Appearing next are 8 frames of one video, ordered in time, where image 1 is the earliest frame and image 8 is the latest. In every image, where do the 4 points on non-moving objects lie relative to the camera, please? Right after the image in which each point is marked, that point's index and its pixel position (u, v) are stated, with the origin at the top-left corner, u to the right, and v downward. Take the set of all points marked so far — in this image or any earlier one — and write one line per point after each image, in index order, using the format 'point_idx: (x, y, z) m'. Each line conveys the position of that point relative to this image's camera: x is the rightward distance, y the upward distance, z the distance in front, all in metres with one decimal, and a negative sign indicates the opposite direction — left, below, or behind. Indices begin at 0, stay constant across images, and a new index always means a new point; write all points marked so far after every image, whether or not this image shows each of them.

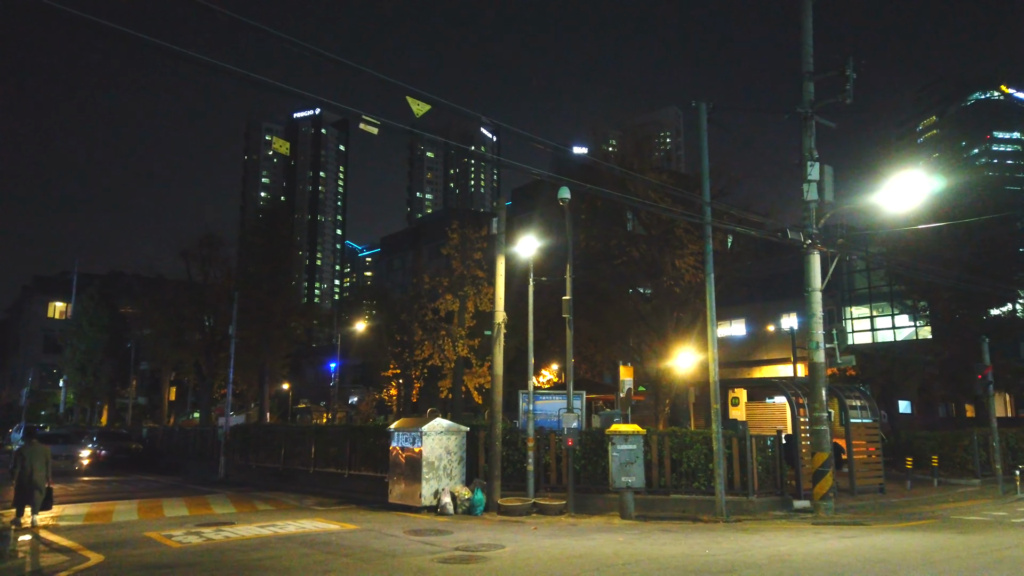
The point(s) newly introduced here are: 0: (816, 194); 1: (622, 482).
0: (+7.5, +2.3, +18.5) m
1: (+2.4, -4.3, +16.7) m
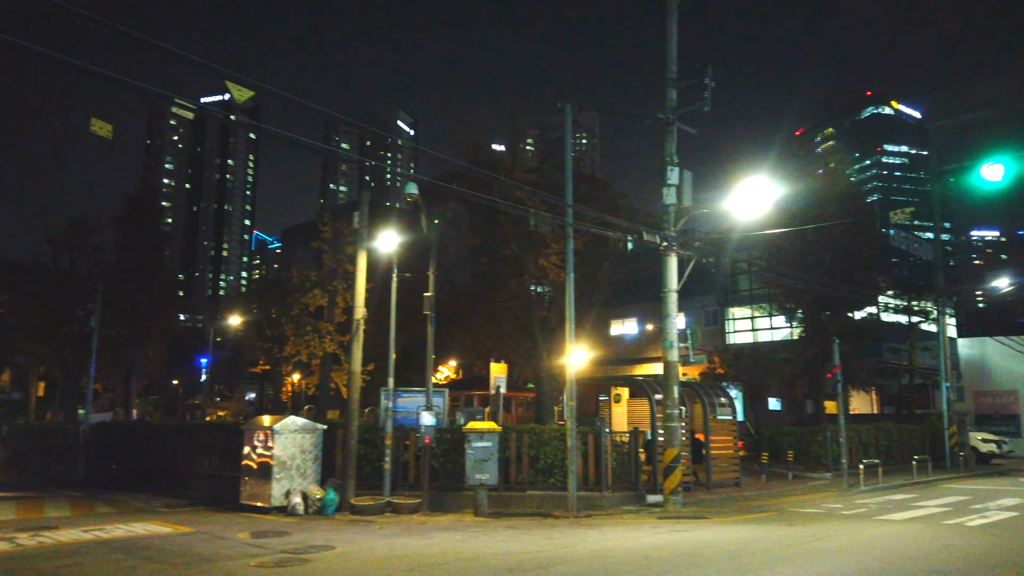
0: (+4.2, +2.3, +19.1) m
1: (-0.8, -4.2, +16.7) m
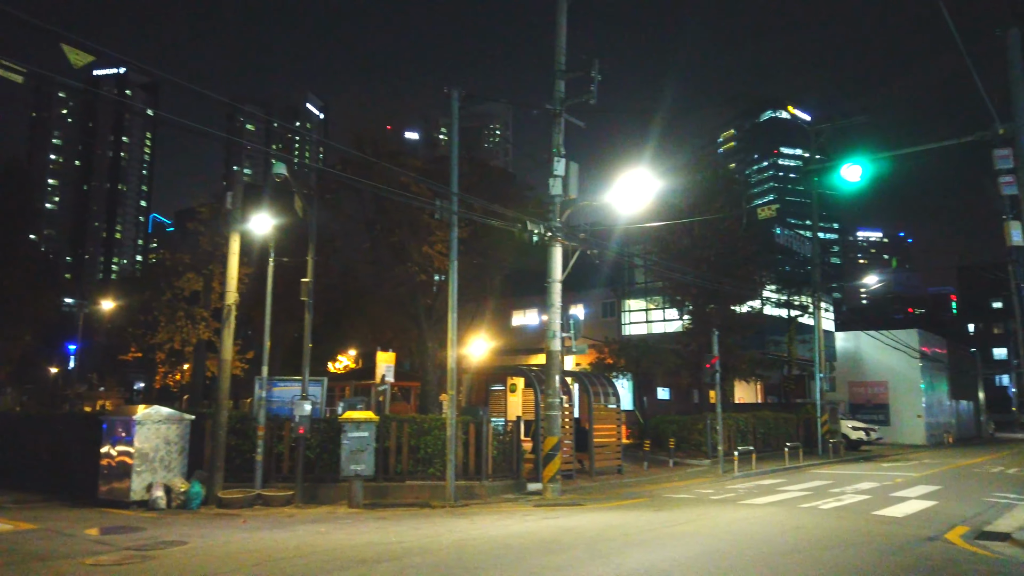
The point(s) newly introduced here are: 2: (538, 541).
0: (+1.3, +2.5, +19.2) m
1: (-3.5, -3.9, +16.3) m
2: (+0.3, -3.7, +11.0) m
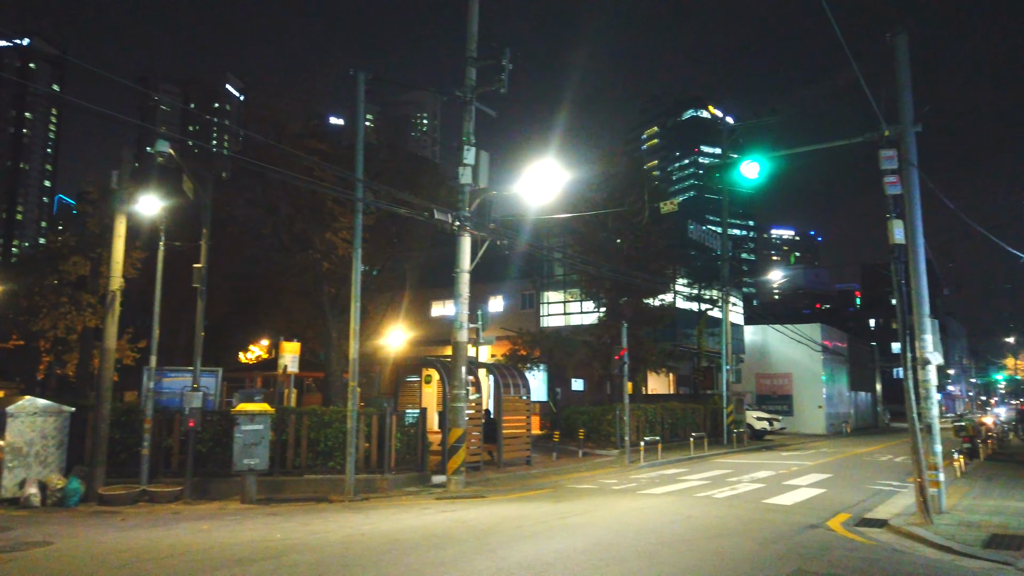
0: (-1.0, +2.8, +19.0) m
1: (-5.6, -3.7, +15.7) m
2: (-1.2, -3.6, +10.8) m
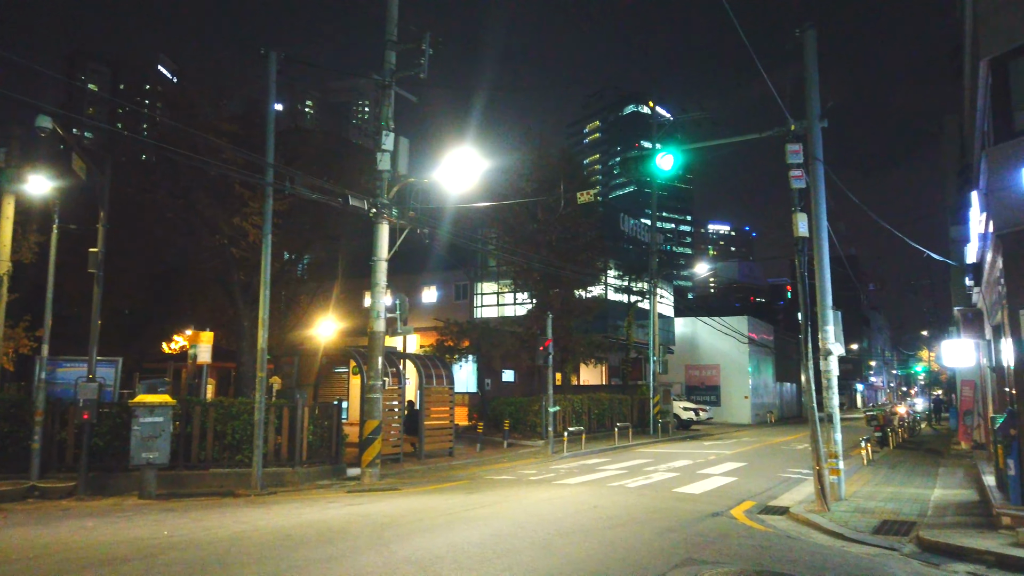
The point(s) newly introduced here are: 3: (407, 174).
0: (-3.0, +3.1, +18.6) m
1: (-7.3, -3.4, +15.0) m
2: (-2.6, -3.4, +10.4) m
3: (-2.6, +2.9, +18.9) m
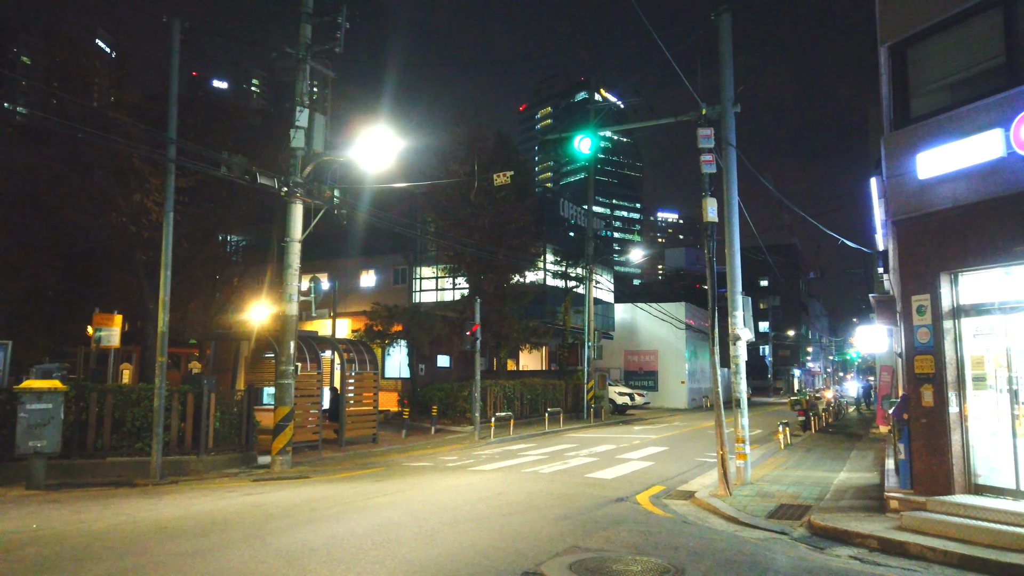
0: (-4.9, +3.5, +17.9) m
1: (-9.1, -3.0, +14.2) m
2: (-4.1, -3.1, +9.9) m
3: (-4.6, +3.3, +18.3) m
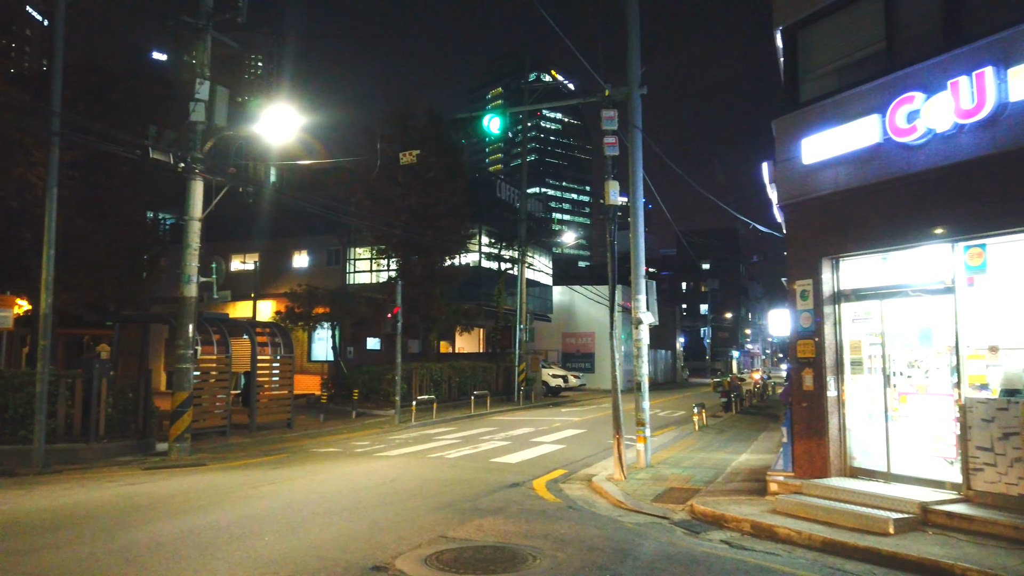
0: (-7.0, +3.9, +17.1) m
1: (-10.9, -2.6, +13.3) m
2: (-5.7, -2.9, +9.4) m
3: (-6.6, +3.7, +17.6) m
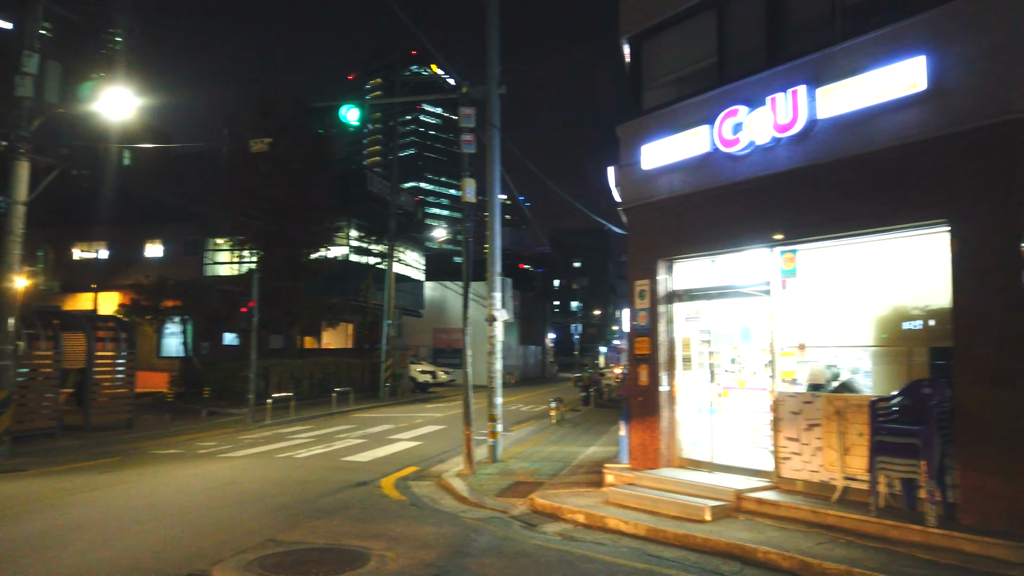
0: (-10.0, +4.1, +15.7) m
1: (-13.4, -2.4, +11.3) m
2: (-7.6, -2.7, +8.3) m
3: (-9.7, +3.9, +16.2) m
